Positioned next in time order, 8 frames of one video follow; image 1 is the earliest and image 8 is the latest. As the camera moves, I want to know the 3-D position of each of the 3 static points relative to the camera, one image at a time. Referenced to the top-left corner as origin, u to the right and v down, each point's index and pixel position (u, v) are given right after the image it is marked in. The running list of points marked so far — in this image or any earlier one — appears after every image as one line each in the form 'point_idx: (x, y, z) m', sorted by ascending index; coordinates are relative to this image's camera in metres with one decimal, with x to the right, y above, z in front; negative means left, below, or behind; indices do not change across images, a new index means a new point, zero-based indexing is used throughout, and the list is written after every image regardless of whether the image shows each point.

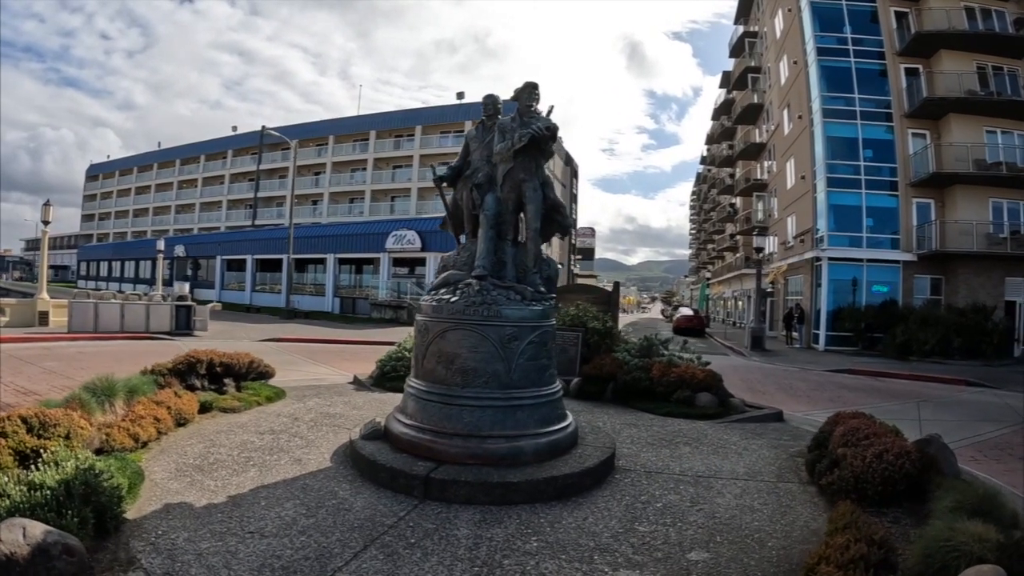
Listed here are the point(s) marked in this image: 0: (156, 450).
0: (-3.4, -1.5, +5.4) m
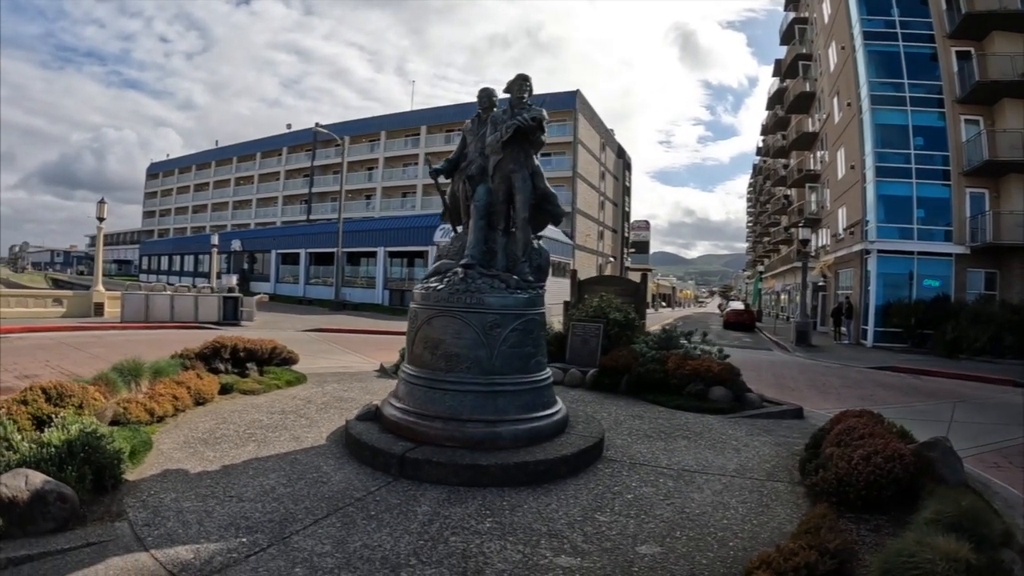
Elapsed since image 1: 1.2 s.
0: (-3.4, -1.3, +5.7) m
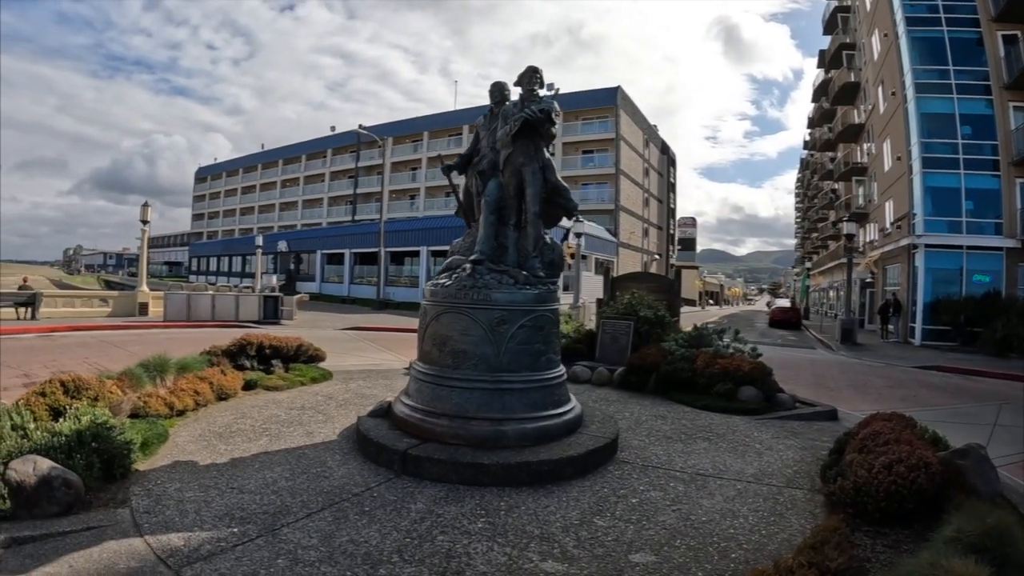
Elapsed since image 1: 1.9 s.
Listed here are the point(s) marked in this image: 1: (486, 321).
0: (-3.3, -1.3, +5.8) m
1: (-0.2, -0.3, +4.6) m
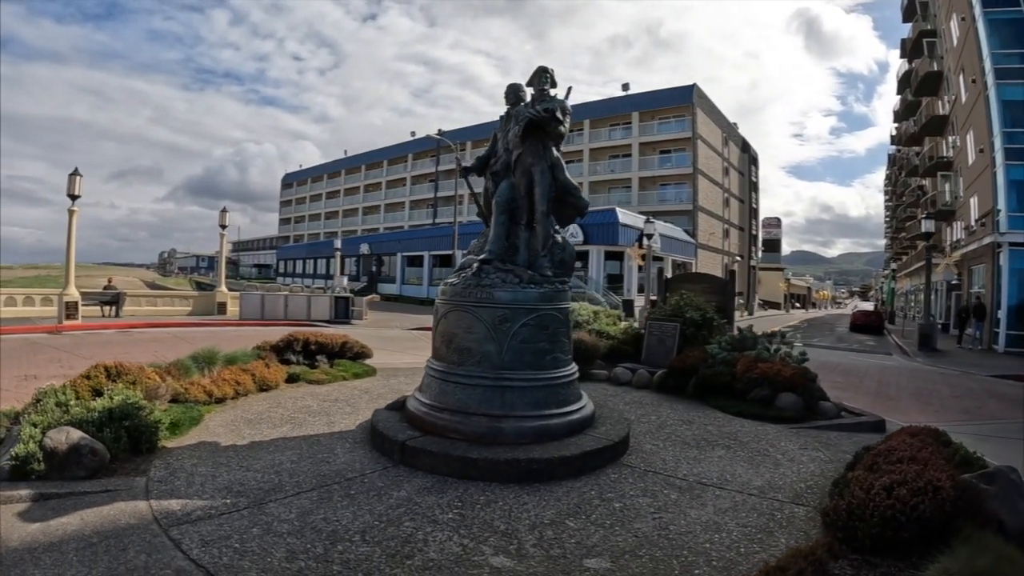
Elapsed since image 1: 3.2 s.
0: (-3.1, -1.3, +6.3) m
1: (-0.2, -0.3, +4.7) m
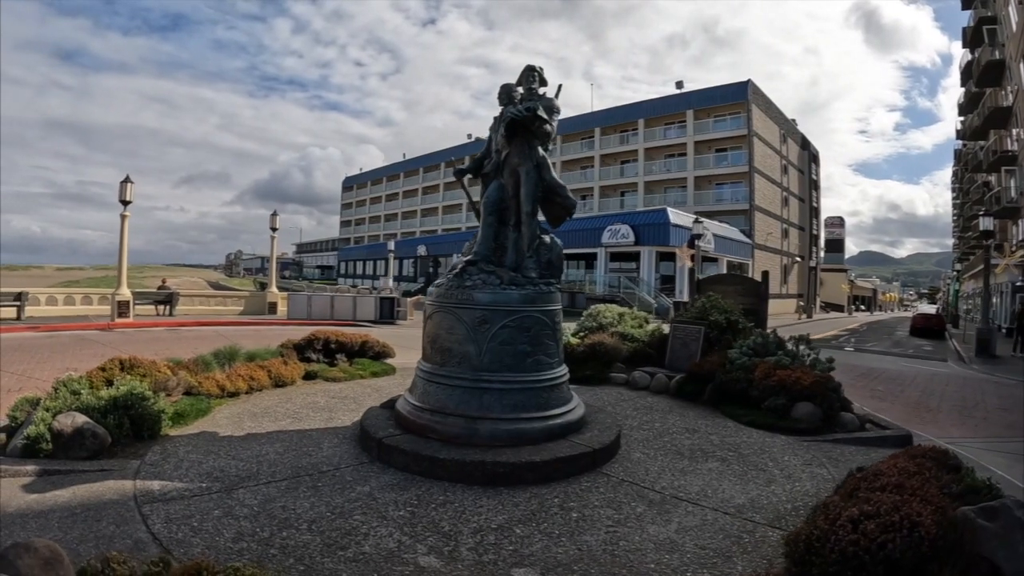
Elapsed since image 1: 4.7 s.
0: (-3.1, -1.3, +6.5) m
1: (-0.3, -0.3, +4.7) m
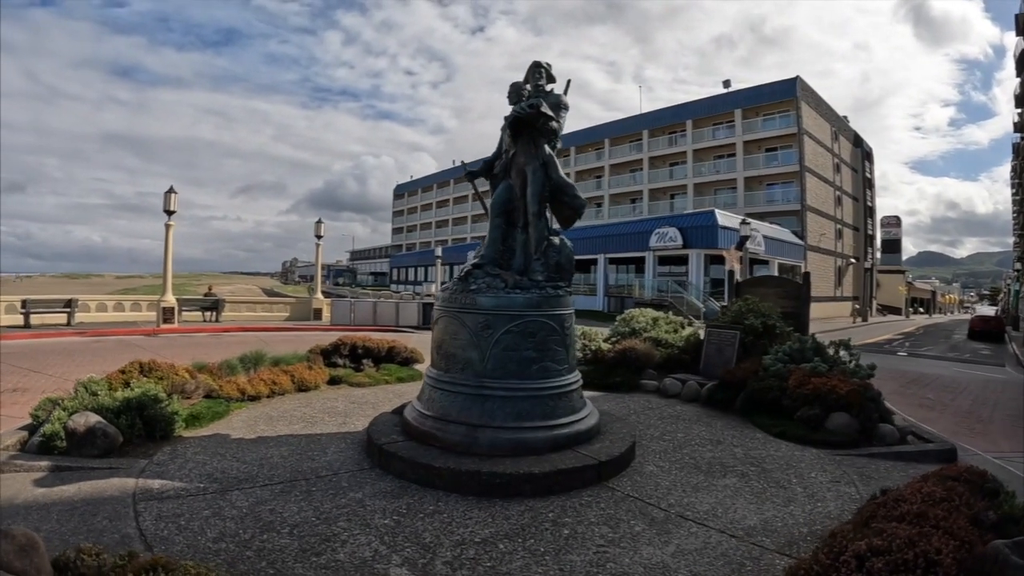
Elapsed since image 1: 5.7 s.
0: (-3.0, -1.4, +6.6) m
1: (-0.3, -0.3, +4.6) m
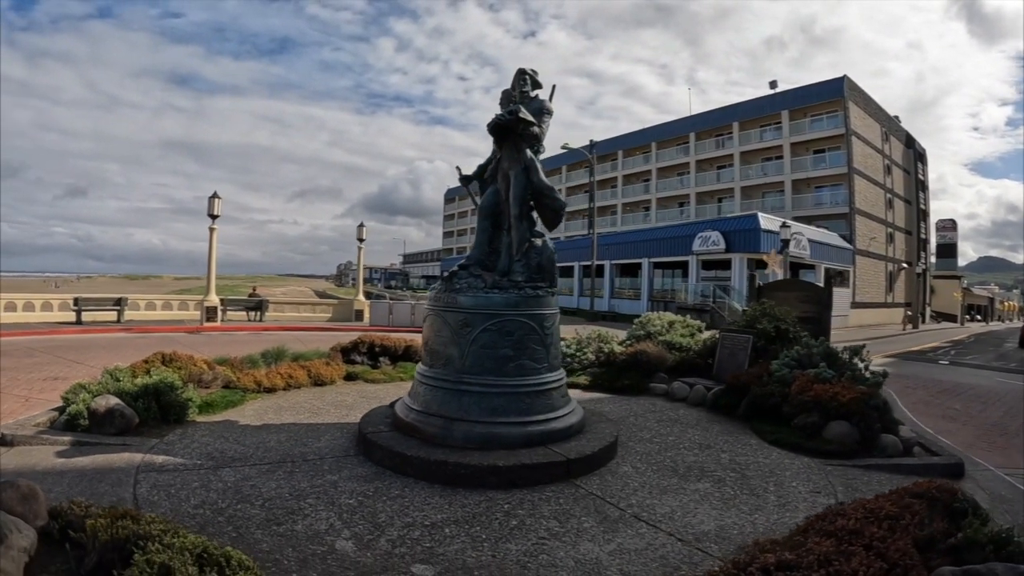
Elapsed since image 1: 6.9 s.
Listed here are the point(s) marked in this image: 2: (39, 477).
0: (-3.0, -1.4, +7.1) m
1: (-0.5, -0.3, +4.9) m
2: (-3.0, -1.2, +3.6) m
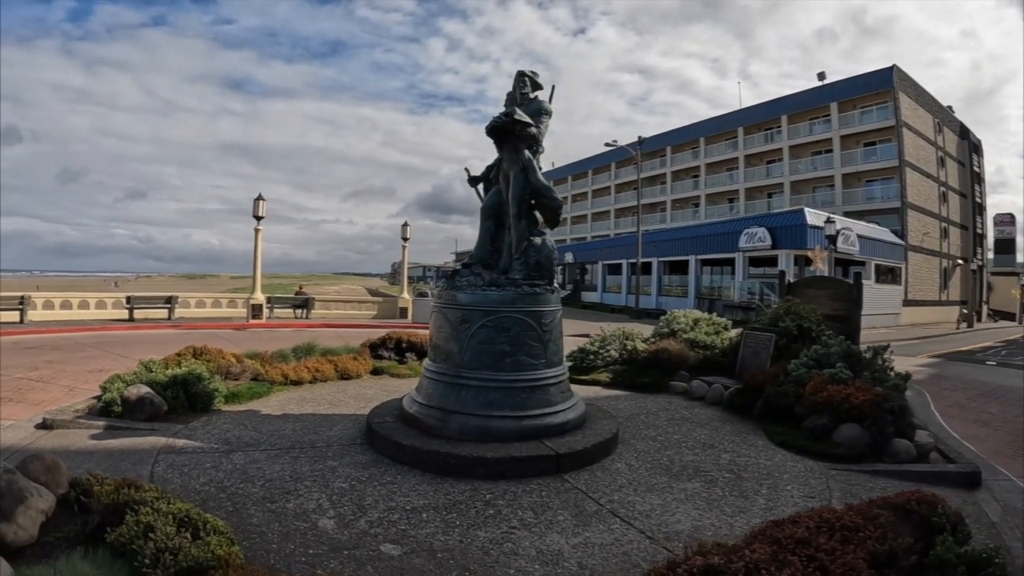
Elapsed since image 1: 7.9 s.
0: (-2.8, -1.3, +7.5) m
1: (-0.5, -0.3, +5.2) m
2: (-3.1, -1.2, +4.0) m
